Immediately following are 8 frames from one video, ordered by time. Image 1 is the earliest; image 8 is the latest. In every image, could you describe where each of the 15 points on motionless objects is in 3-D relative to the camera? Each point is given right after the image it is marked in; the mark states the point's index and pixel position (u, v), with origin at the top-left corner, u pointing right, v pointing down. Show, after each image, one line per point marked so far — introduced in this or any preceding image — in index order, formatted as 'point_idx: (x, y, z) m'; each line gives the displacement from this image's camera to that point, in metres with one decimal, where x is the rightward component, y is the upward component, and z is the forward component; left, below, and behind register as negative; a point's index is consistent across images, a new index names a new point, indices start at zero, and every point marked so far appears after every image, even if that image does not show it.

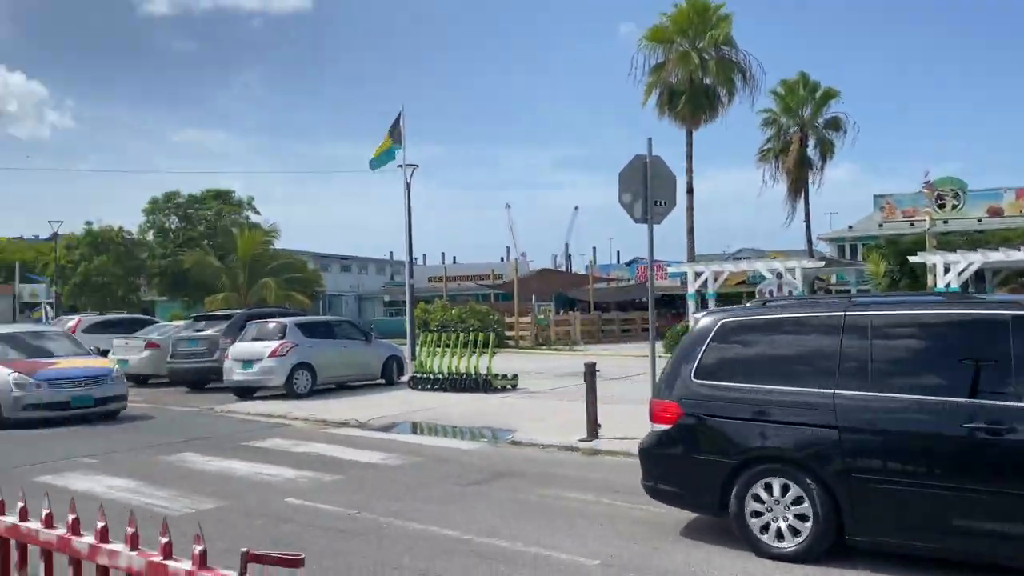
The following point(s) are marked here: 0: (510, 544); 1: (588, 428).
0: (0.0, -2.2, +7.1) m
1: (+1.1, -2.0, +12.1) m
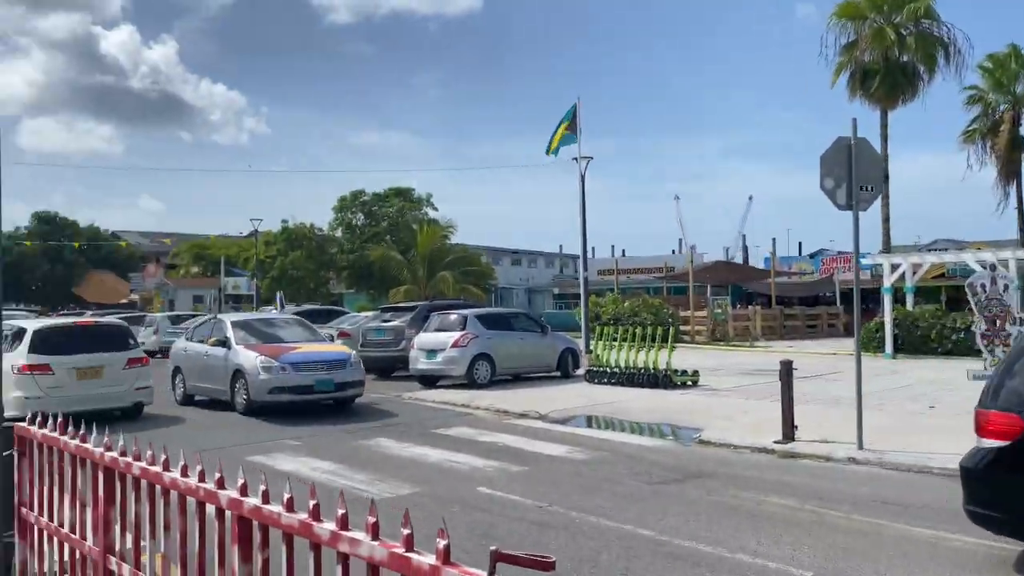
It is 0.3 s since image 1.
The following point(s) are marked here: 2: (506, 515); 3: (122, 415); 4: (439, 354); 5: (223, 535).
0: (+1.6, -2.1, +6.7) m
1: (+3.7, -1.9, +11.4) m
2: (-0.1, -2.1, +7.8) m
3: (-6.7, -2.2, +14.5) m
4: (-1.7, -1.5, +19.6) m
5: (-1.1, -1.0, +3.3) m
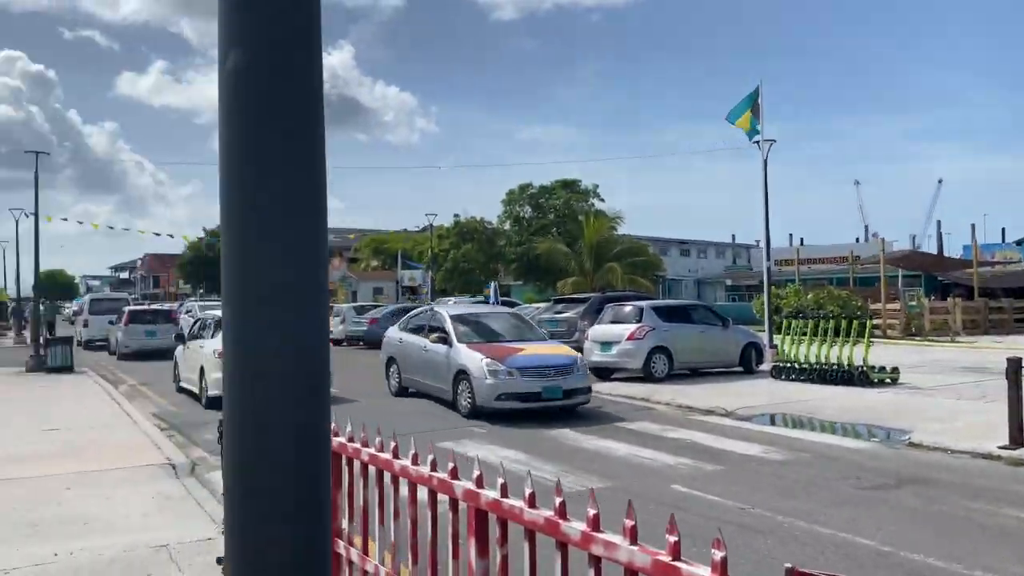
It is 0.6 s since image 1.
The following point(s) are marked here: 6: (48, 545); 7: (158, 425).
0: (+3.1, -2.0, +6.1) m
1: (+6.1, -1.8, +10.3) m
2: (+1.7, -2.0, +7.5) m
3: (-3.5, -2.0, +15.3) m
4: (+2.4, -1.3, +19.3) m
5: (-0.2, -0.9, +3.3) m
6: (-3.5, -2.0, +6.4) m
7: (-5.2, -2.0, +12.5) m
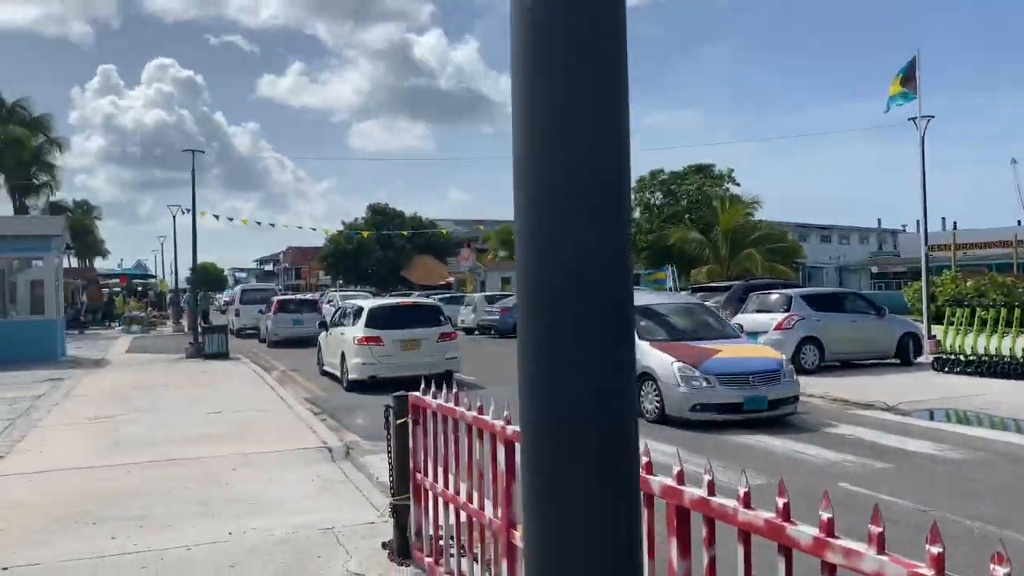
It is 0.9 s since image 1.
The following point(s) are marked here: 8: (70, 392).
0: (+4.2, -1.9, +5.4) m
1: (+7.8, -1.6, +9.1) m
2: (+3.0, -1.9, +7.0) m
3: (-1.0, -1.8, +15.5) m
4: (+5.5, -1.0, +18.6) m
5: (+0.5, -0.9, +3.1) m
6: (-2.3, -1.9, +6.7) m
7: (-3.1, -1.9, +12.9) m
8: (-8.0, -1.9, +15.3) m
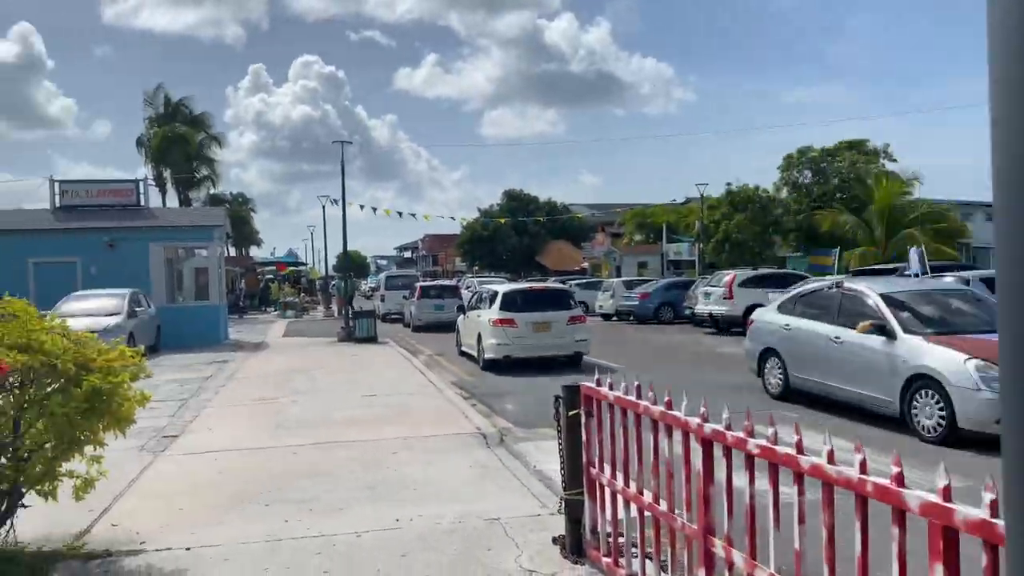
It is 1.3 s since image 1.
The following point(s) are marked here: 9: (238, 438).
0: (+5.3, -1.8, +4.3) m
1: (+9.3, -1.4, +7.5) m
2: (+4.3, -1.7, +6.1) m
3: (+1.7, -1.6, +15.2) m
4: (+8.5, -0.7, +17.2) m
5: (+1.2, -0.8, +2.6) m
6: (-1.0, -1.8, +6.7) m
7: (-0.8, -1.6, +13.0) m
8: (-5.3, -1.6, +16.1) m
9: (-3.2, -1.7, +9.9) m
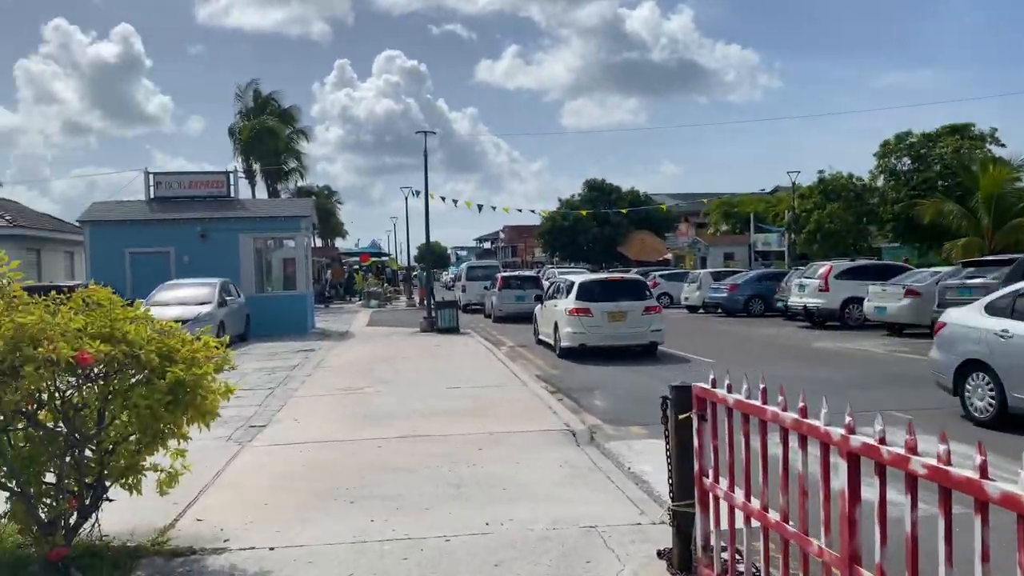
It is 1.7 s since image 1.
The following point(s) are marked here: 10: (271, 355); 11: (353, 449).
0: (+5.7, -1.7, +3.4) m
1: (+10.1, -1.4, +6.1) m
2: (+5.0, -1.7, +5.3) m
3: (+3.2, -1.4, +14.5) m
4: (+10.2, -0.5, +15.9) m
5: (+1.5, -0.8, +2.1) m
6: (-0.3, -1.7, +6.3) m
7: (+0.5, -1.5, +12.6) m
8: (-3.6, -1.4, +16.1) m
9: (-2.2, -1.6, +9.7) m
10: (-5.1, -1.4, +18.0) m
11: (-1.6, -1.6, +8.5) m
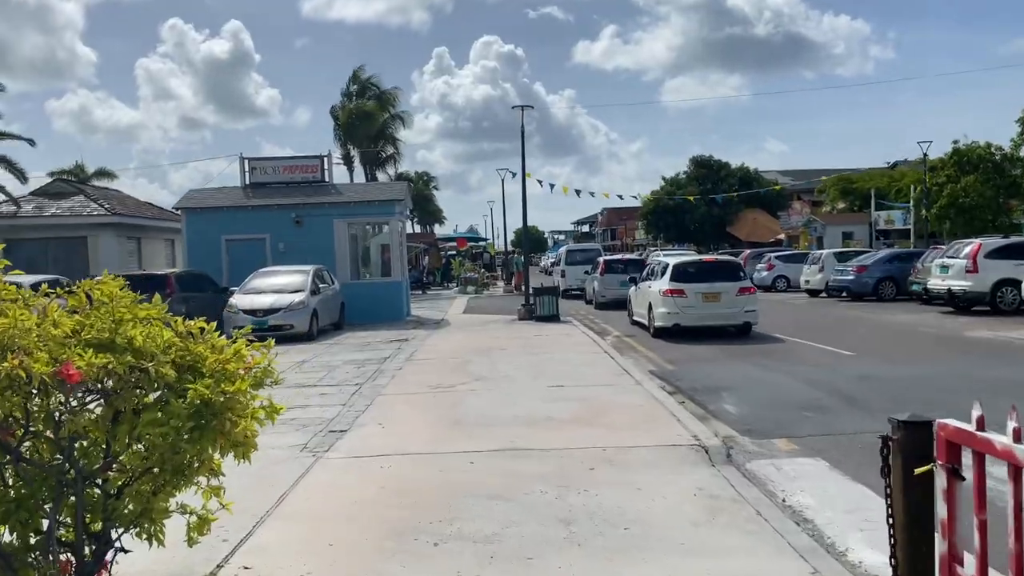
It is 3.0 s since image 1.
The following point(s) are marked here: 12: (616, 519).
0: (+6.1, -1.7, +1.3) m
1: (+10.7, -1.2, +3.5) m
2: (+5.5, -1.6, +3.2) m
3: (+4.9, -1.1, +12.6) m
4: (+11.9, -0.2, +13.1) m
5: (+1.8, -0.8, +0.4) m
6: (+0.5, -1.6, +4.9) m
7: (+2.0, -1.3, +11.0) m
8: (-1.7, -1.2, +14.9) m
9: (-1.0, -1.5, +8.5) m
10: (-3.0, -1.2, +17.0) m
11: (-0.6, -1.5, +7.1) m
12: (+0.7, -1.6, +5.8) m
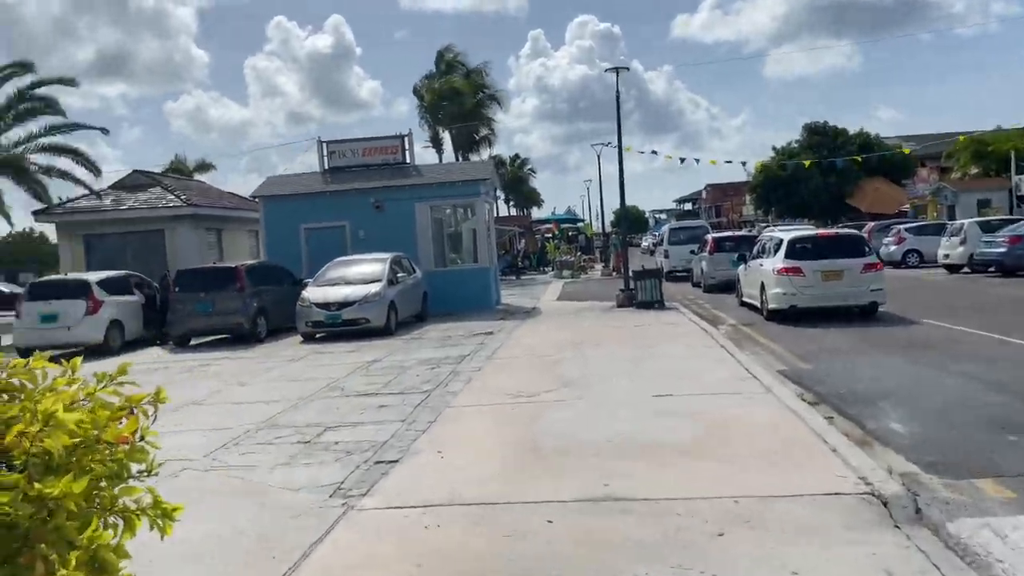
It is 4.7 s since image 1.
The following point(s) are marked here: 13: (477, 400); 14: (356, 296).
0: (+5.9, -1.6, -1.4) m
1: (+10.8, -1.0, +0.2) m
2: (+5.6, -1.5, +0.5) m
3: (+6.0, -0.9, +10.0) m
4: (+13.1, +0.2, +9.6) m
5: (+1.5, -0.8, -1.8) m
6: (+0.8, -1.6, +2.8) m
7: (+3.0, -1.1, +8.7) m
8: (-0.3, -1.0, +13.1) m
9: (-0.3, -1.4, +6.5) m
10: (-1.2, -1.0, +15.3) m
11: (0.0, -1.5, +5.2) m
12: (+1.1, -1.5, +3.7) m
13: (-0.4, -1.3, +9.4) m
14: (-3.2, -0.1, +17.2) m
